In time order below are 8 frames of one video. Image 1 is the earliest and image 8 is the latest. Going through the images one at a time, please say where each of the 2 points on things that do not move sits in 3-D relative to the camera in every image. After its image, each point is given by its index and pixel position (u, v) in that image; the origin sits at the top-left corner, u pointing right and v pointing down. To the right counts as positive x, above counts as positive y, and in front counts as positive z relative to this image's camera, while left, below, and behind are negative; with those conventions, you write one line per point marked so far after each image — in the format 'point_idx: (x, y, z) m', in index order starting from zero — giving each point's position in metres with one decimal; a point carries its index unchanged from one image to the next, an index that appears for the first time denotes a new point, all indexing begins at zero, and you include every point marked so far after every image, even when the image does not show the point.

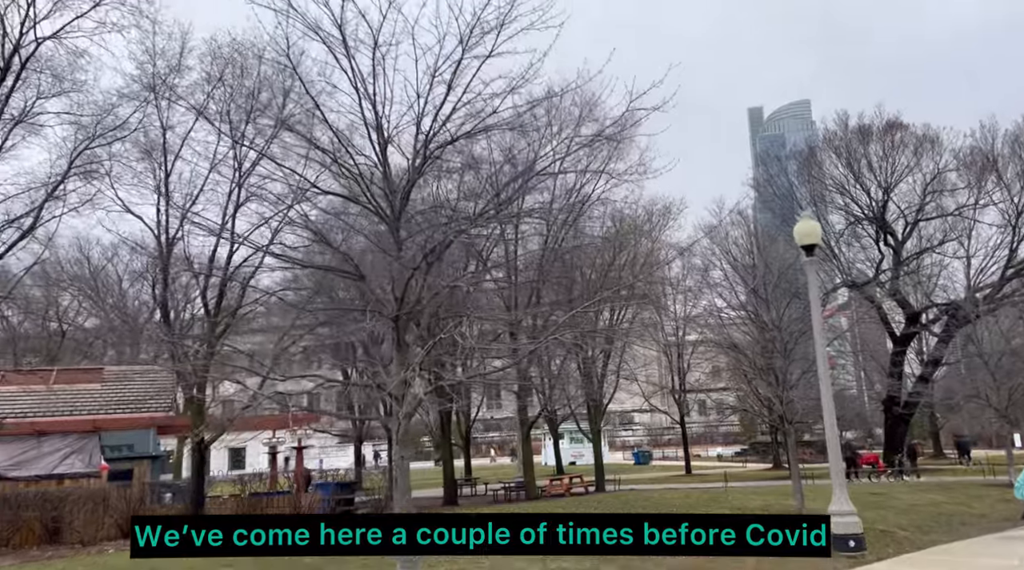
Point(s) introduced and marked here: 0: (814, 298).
0: (+3.8, -0.3, +11.3) m
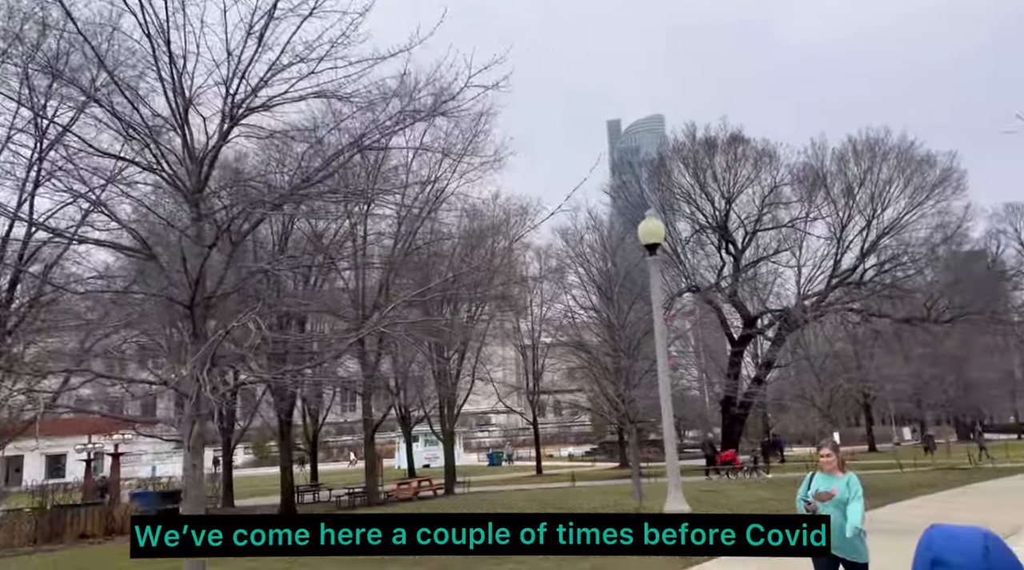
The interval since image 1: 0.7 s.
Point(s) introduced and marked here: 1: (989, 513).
0: (+1.9, -0.3, +11.0) m
1: (+8.3, -3.9, +14.4) m
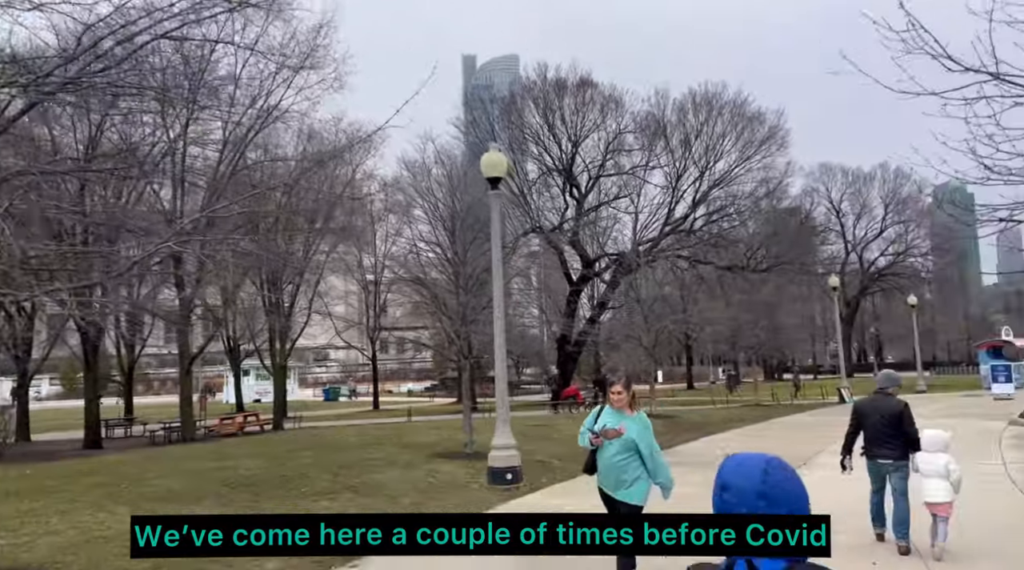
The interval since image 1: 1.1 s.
0: (-0.2, +0.6, +10.9) m
1: (+5.2, -3.0, +15.6) m
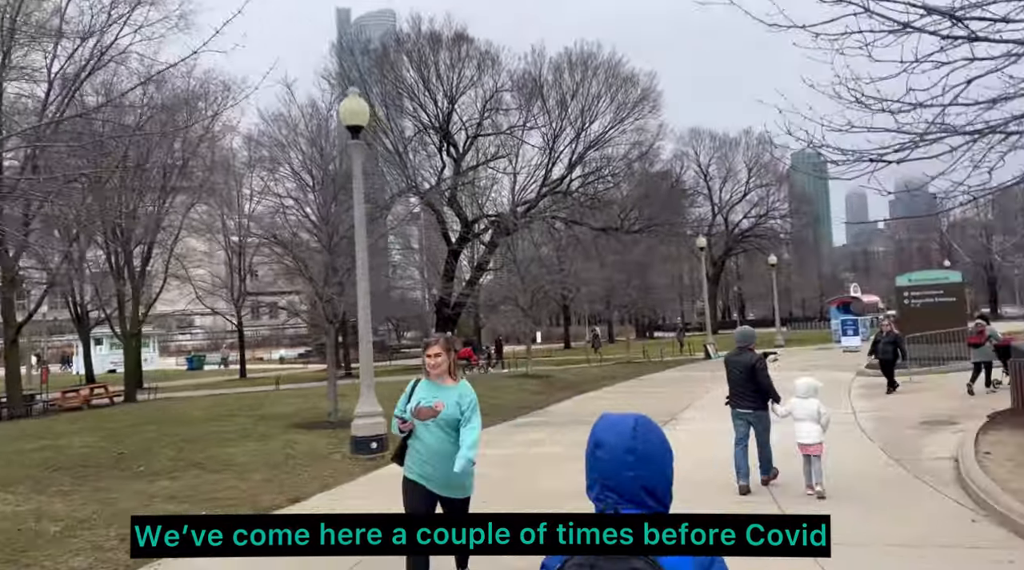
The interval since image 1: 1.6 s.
0: (-1.9, +1.1, +10.2) m
1: (+2.8, -2.2, +15.8) m
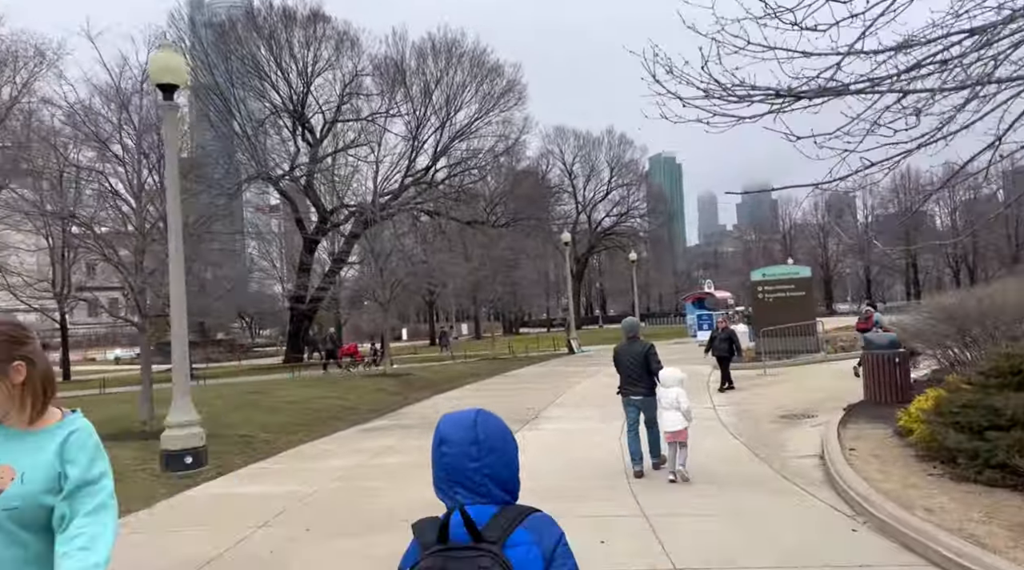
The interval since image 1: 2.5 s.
0: (-3.5, +1.2, +8.8) m
1: (+0.2, -2.1, +15.1) m
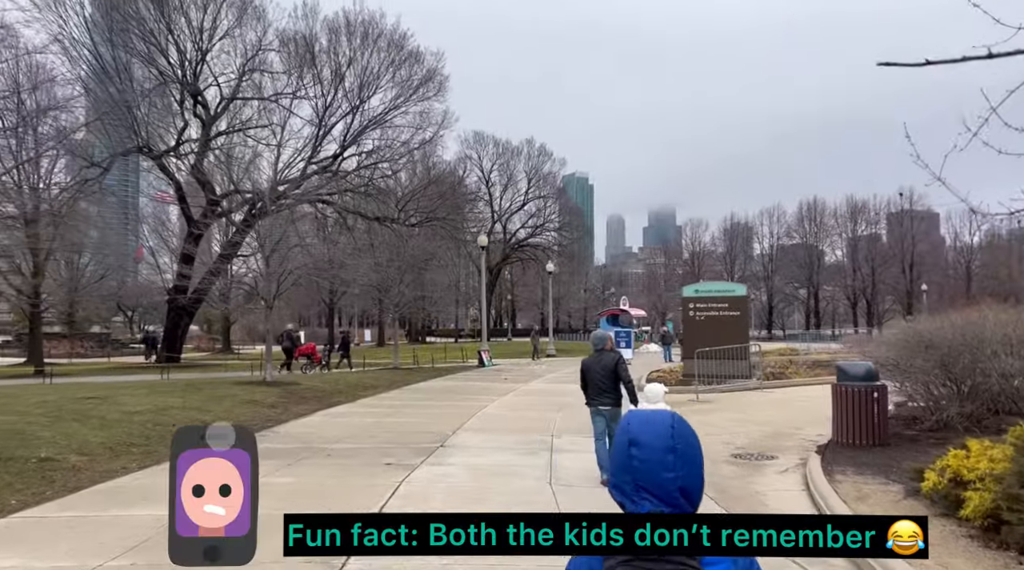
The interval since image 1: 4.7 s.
0: (-4.2, +1.5, +6.1) m
1: (-1.3, -2.1, +12.7) m
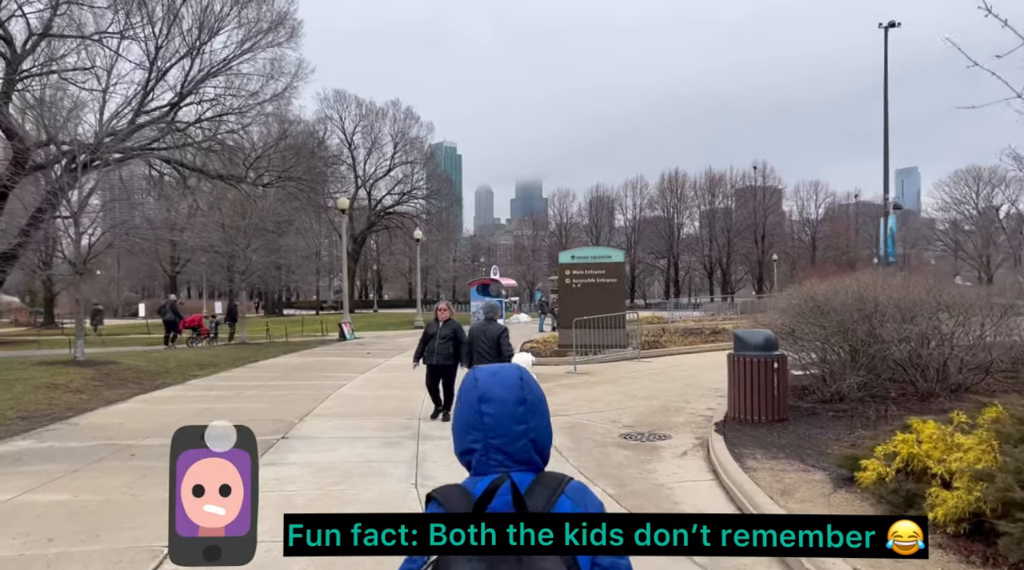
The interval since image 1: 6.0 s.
0: (-4.9, +1.8, +3.8) m
1: (-3.2, -1.6, +10.9) m
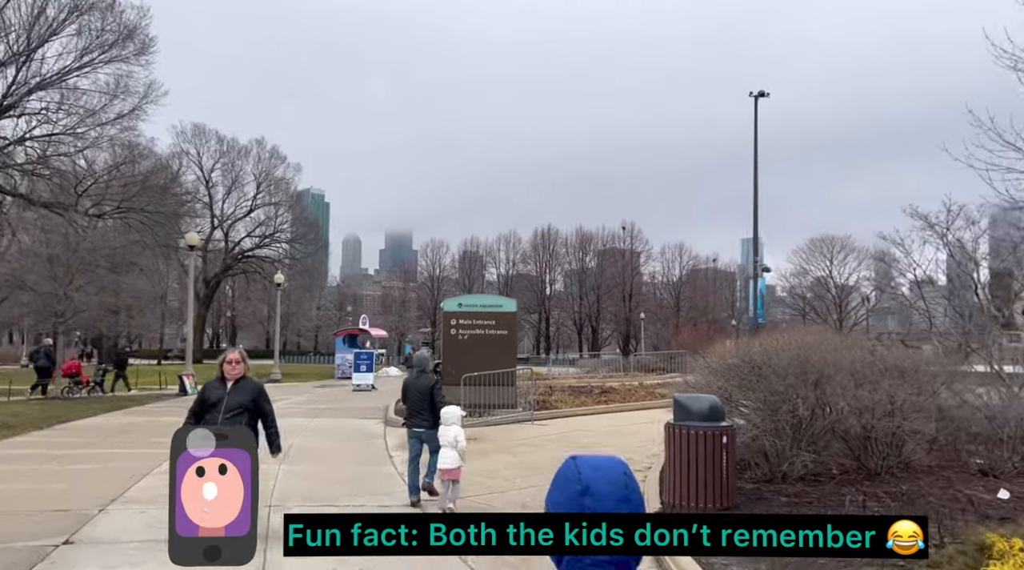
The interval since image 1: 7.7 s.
0: (-5.0, +1.9, +1.2) m
1: (-4.4, -2.0, +8.2) m
